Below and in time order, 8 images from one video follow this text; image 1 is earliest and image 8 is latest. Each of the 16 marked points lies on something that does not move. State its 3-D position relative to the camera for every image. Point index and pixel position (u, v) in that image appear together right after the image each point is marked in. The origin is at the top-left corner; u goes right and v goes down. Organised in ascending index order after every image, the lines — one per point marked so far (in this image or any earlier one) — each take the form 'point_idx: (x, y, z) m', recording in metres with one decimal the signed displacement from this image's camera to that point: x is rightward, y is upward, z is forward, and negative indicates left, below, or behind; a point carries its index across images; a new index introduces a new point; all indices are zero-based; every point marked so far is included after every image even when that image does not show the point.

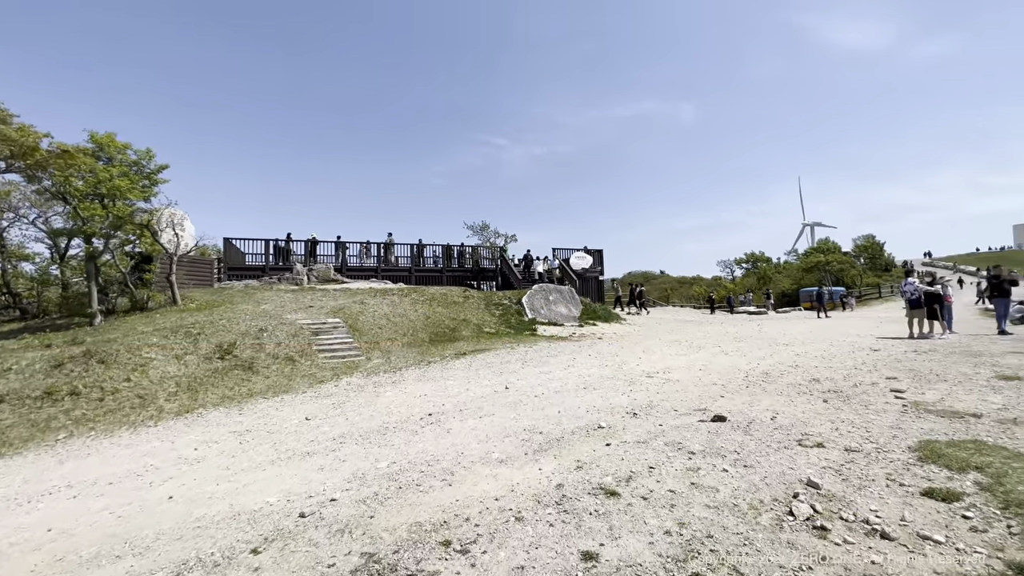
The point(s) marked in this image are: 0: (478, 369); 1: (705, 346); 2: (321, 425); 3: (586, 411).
0: (-1.0, -2.3, +12.6) m
1: (+6.5, -2.0, +15.2) m
2: (-3.5, -2.5, +8.3) m
3: (+1.3, -2.1, +7.7) m
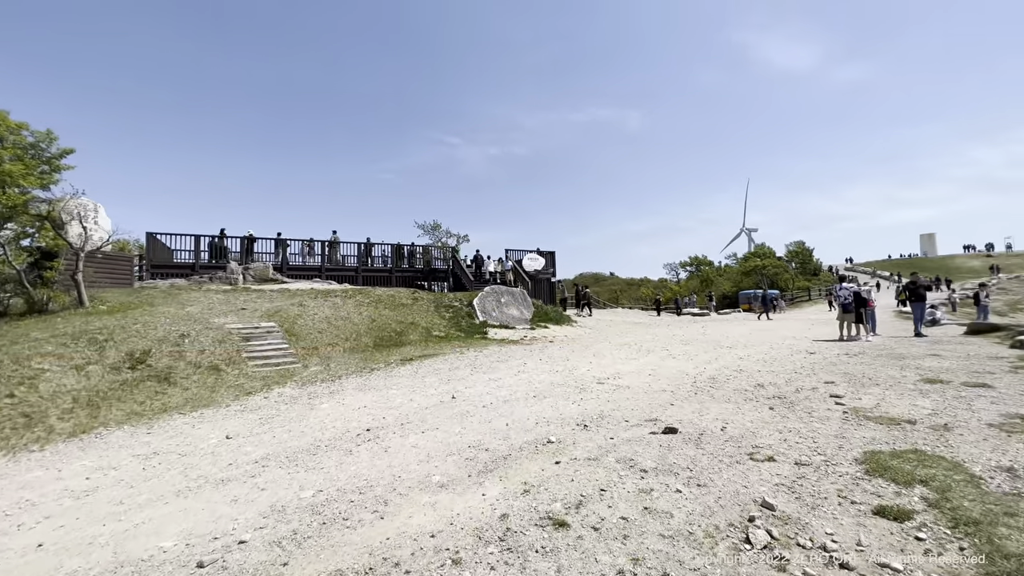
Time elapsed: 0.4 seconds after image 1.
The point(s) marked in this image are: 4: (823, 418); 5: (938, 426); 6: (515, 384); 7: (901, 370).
0: (-2.3, -2.3, +12.0) m
1: (+4.8, -2.1, +15.3) m
2: (-4.5, -2.6, +7.5) m
3: (+0.4, -2.2, +7.3) m
4: (+4.5, -1.9, +6.5) m
5: (+5.7, -1.8, +6.0) m
6: (+0.1, -2.3, +10.7) m
7: (+8.6, -1.8, +10.0) m
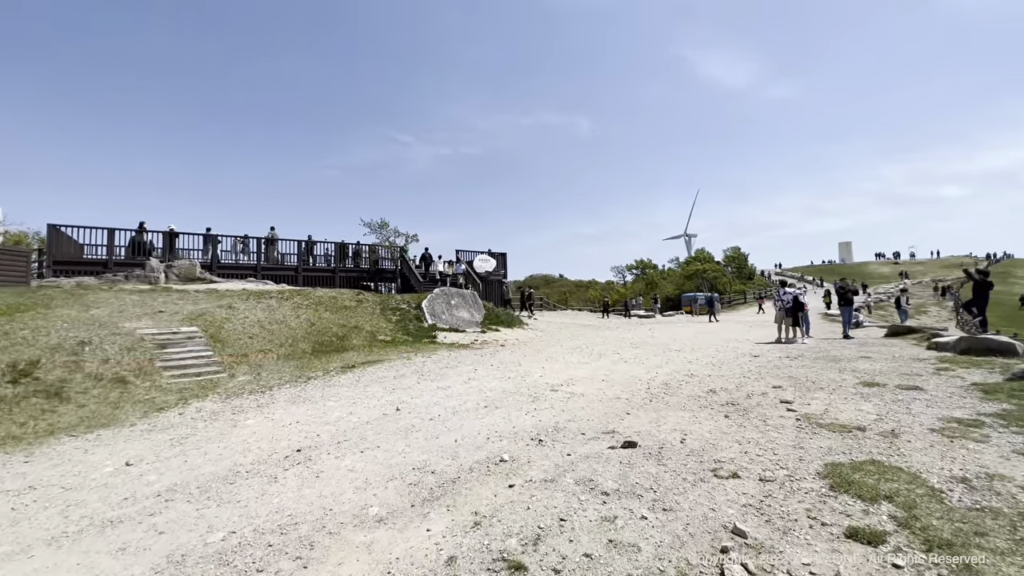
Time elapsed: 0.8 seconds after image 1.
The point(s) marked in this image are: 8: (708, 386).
0: (-3.6, -2.4, +11.1) m
1: (+3.1, -2.2, +15.2) m
2: (-5.2, -2.6, +6.4) m
3: (-0.4, -2.3, +6.8) m
4: (+3.8, -2.0, +6.5) m
5: (+5.1, -1.9, +6.1) m
6: (-1.1, -2.4, +10.1) m
7: (+7.5, -2.0, +10.4) m
8: (+4.1, -2.1, +9.5) m
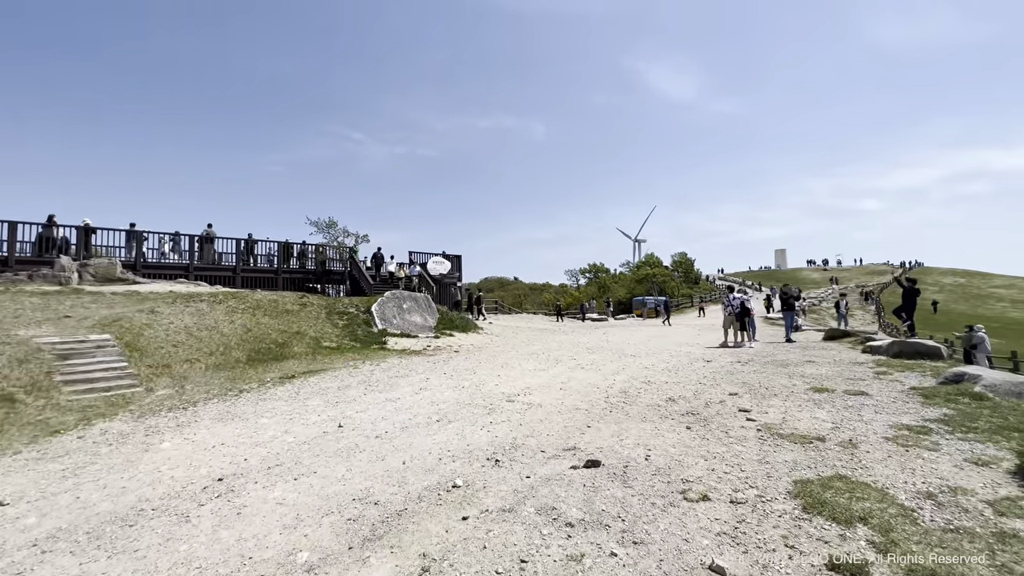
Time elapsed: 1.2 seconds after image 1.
0: (-4.6, -2.5, +10.2) m
1: (+1.6, -2.4, +15.0) m
2: (-5.8, -2.7, +5.3) m
3: (-1.0, -2.4, +6.2) m
4: (+3.2, -2.1, +6.3) m
5: (+4.5, -2.1, +6.1) m
6: (-2.0, -2.5, +9.5) m
7: (+6.5, -2.1, +10.5) m
8: (+3.2, -2.2, +9.3) m
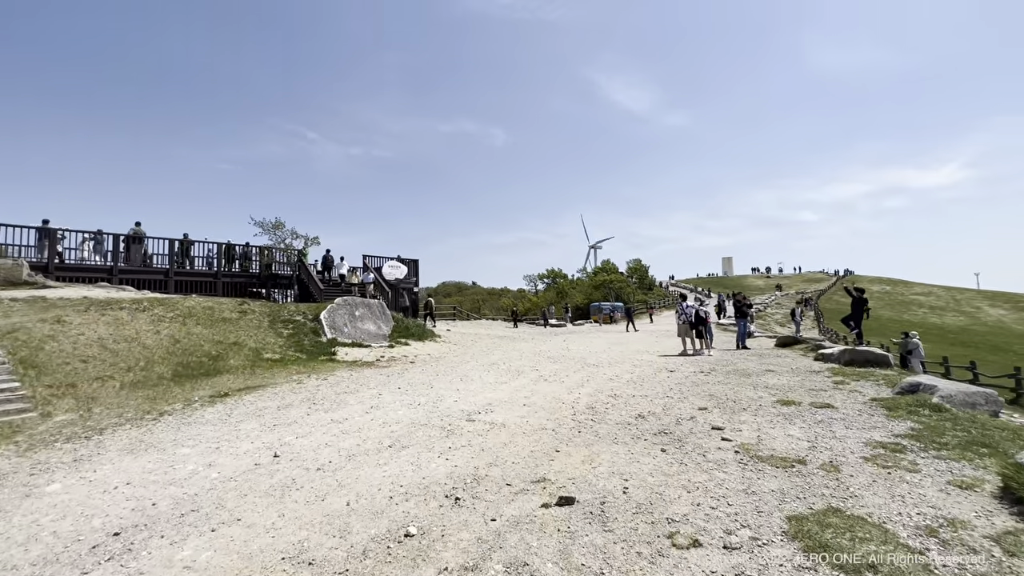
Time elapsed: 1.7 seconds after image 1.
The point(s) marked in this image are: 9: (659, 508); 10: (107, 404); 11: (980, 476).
0: (-5.5, -2.7, +9.0) m
1: (+0.4, -2.6, +14.4) m
2: (-6.1, -2.8, +4.1) m
3: (-1.5, -2.5, +5.4) m
4: (+2.7, -2.3, +5.9) m
5: (+4.0, -2.2, +5.8) m
6: (-2.8, -2.6, +8.5) m
7: (+5.6, -2.4, +10.4) m
8: (+2.4, -2.4, +8.9) m
9: (+1.5, -2.3, +4.7) m
10: (-8.7, -2.5, +9.7) m
11: (+5.5, -2.2, +5.3) m
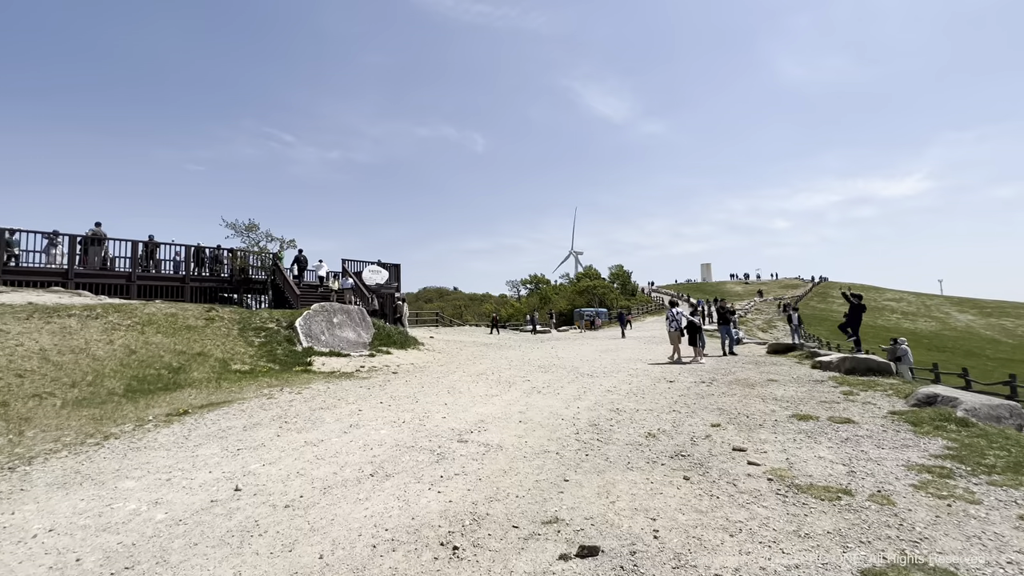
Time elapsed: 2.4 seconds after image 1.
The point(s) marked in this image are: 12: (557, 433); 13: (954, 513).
0: (-5.5, -2.8, +7.9) m
1: (+0.1, -2.8, +13.5) m
2: (-6.0, -2.8, +3.0) m
3: (-1.4, -2.6, +4.5) m
4: (+2.8, -2.3, +5.1) m
5: (+4.1, -2.3, +5.1) m
6: (-2.8, -2.7, +7.5) m
7: (+5.5, -2.5, +9.8) m
8: (+2.4, -2.5, +8.1) m
9: (+1.6, -2.3, +3.9) m
10: (-8.8, -2.6, +8.4) m
11: (+5.6, -2.3, +4.7) m
12: (+0.8, -2.6, +8.1) m
13: (+4.5, -2.3, +4.6) m
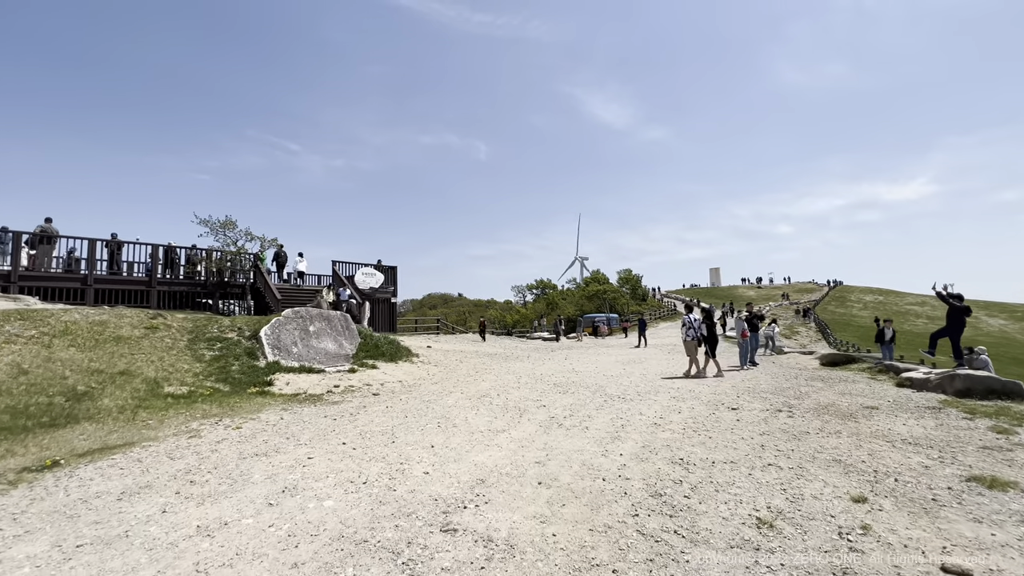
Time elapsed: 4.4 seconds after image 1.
0: (-5.3, -2.7, +4.9) m
1: (+0.3, -2.8, +10.4) m
2: (-5.9, -2.7, -0.1) m
3: (-1.2, -2.4, +1.4) m
4: (+2.9, -2.2, +2.0) m
5: (+4.2, -2.1, +1.9) m
6: (-2.6, -2.6, +4.5) m
7: (+5.7, -2.4, +6.6) m
8: (+2.6, -2.4, +5.0) m
9: (+1.8, -2.2, +0.8) m
10: (-8.6, -2.5, +5.4) m
11: (+5.7, -2.1, +1.5) m
12: (+1.0, -2.5, +5.0) m
13: (+4.7, -2.1, +1.5) m
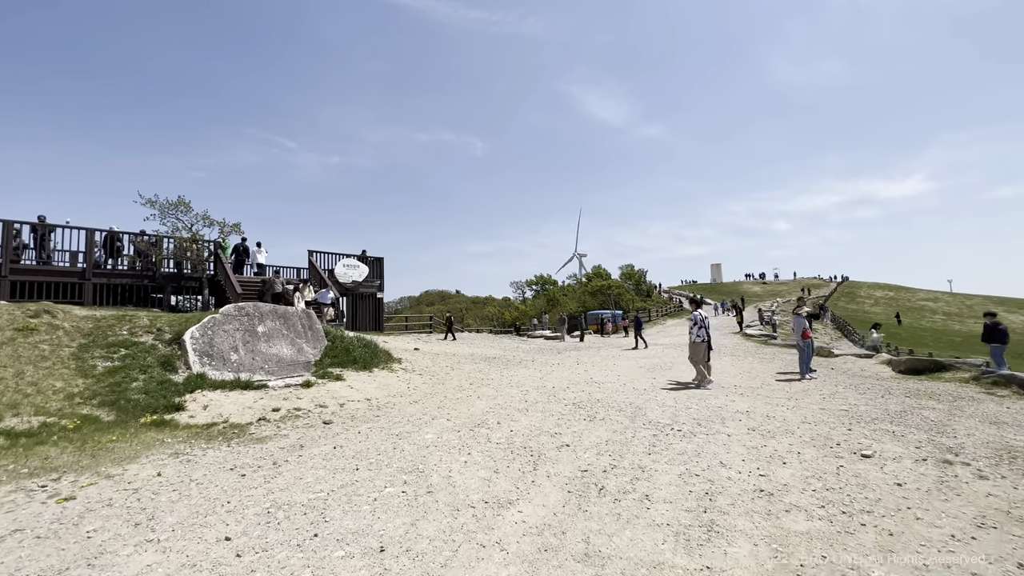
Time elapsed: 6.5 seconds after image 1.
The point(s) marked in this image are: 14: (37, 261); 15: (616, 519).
0: (-5.2, -2.4, +1.3) m
1: (+0.4, -2.5, +6.9) m
2: (-5.7, -2.5, -3.6) m
3: (-1.1, -2.2, -2.1) m
4: (+3.1, -1.9, -1.5) m
5: (+4.4, -1.9, -1.6) m
6: (-2.5, -2.4, +1.0) m
7: (+5.8, -2.1, +3.2) m
8: (+2.7, -2.2, +1.5) m
9: (+1.9, -1.9, -2.7) m
10: (-8.4, -2.3, +1.9) m
11: (+5.9, -1.9, -2.0) m
12: (+1.2, -2.3, +1.5) m
13: (+4.8, -1.9, -2.0) m
14: (-19.2, +1.1, +18.3) m
15: (+1.1, -2.4, +4.8) m
